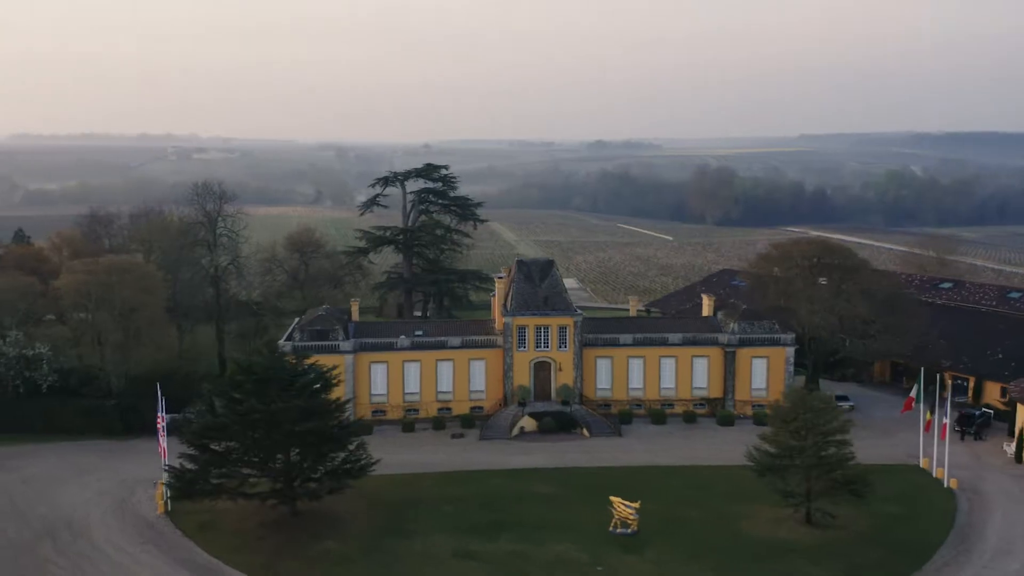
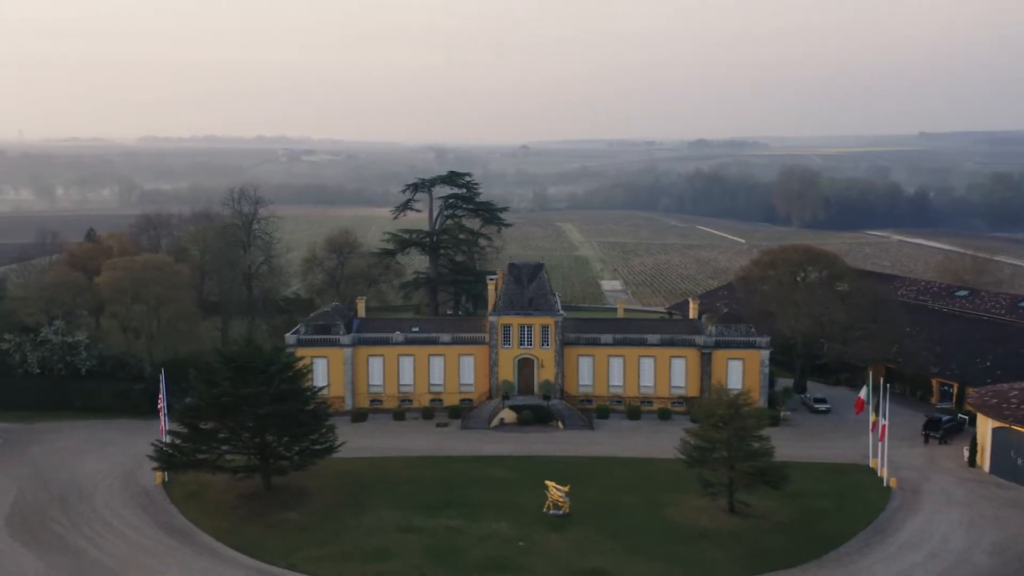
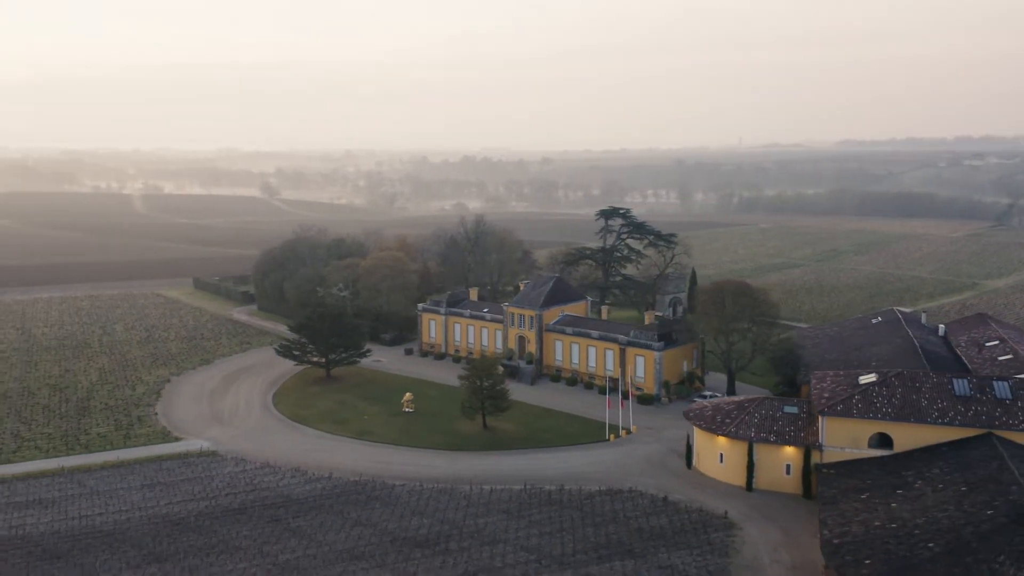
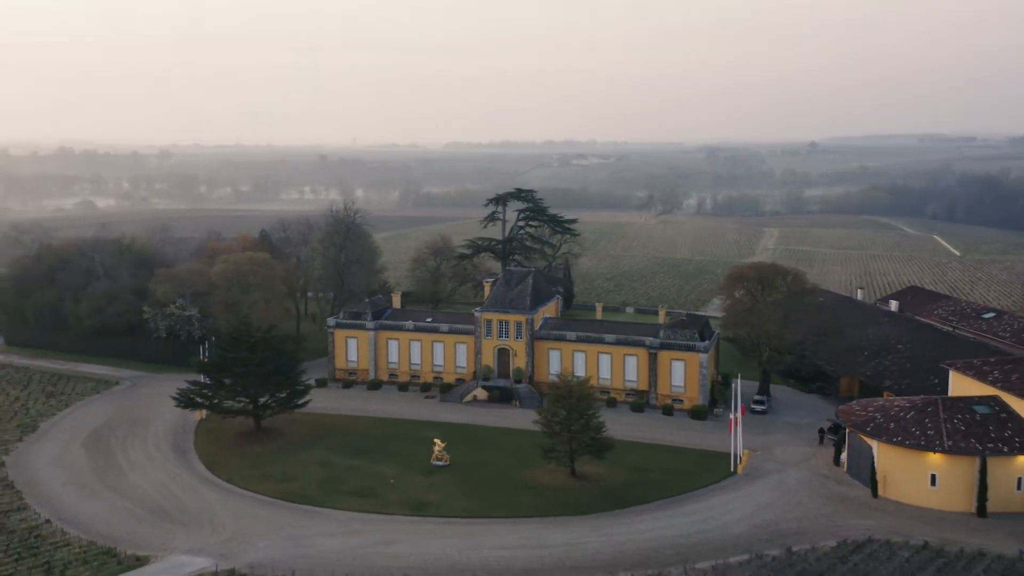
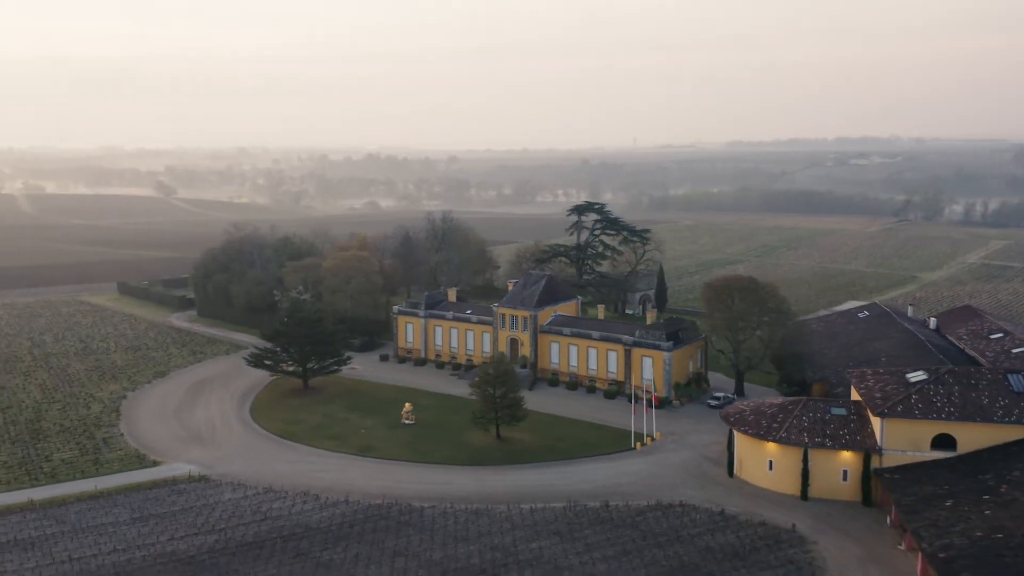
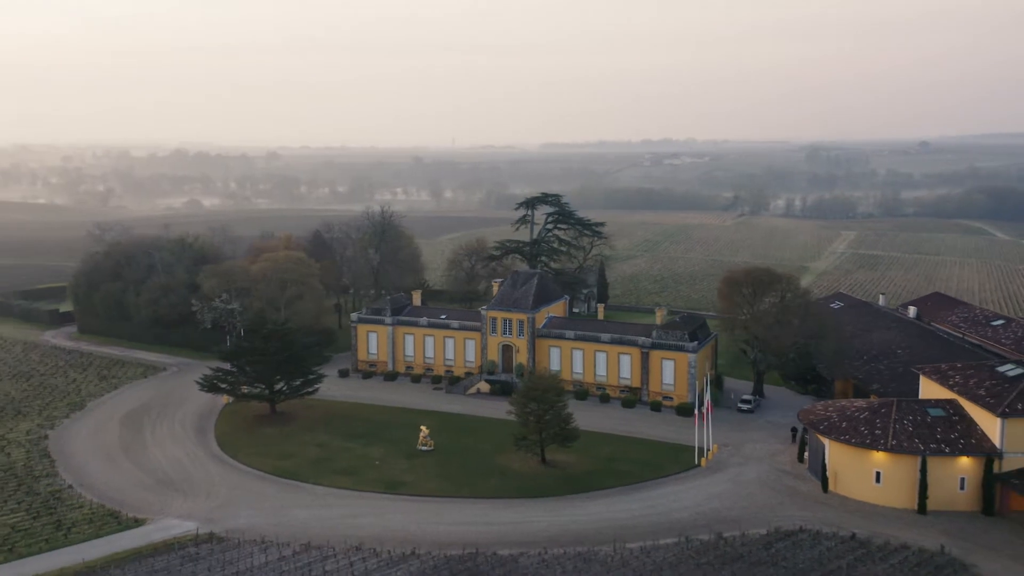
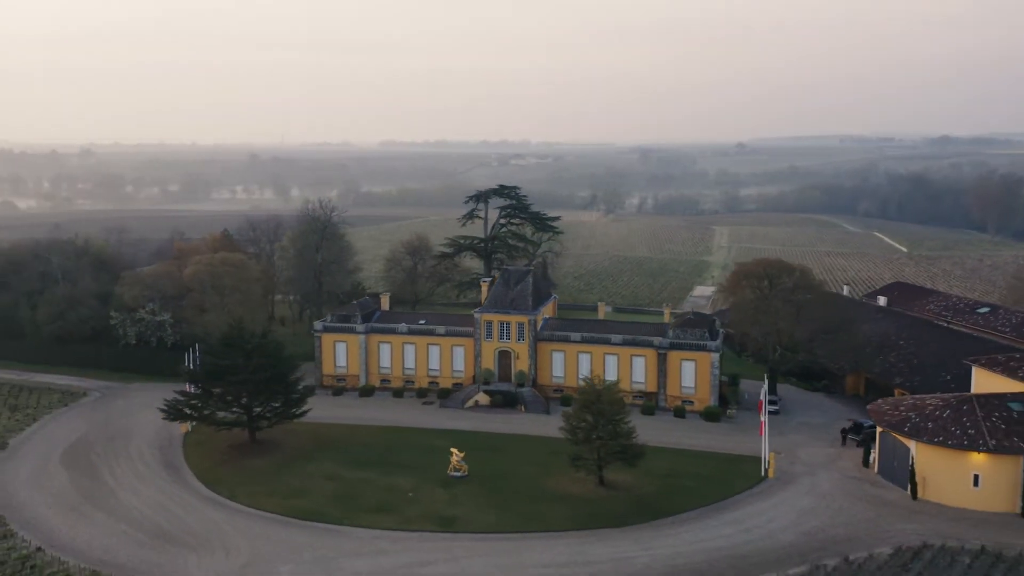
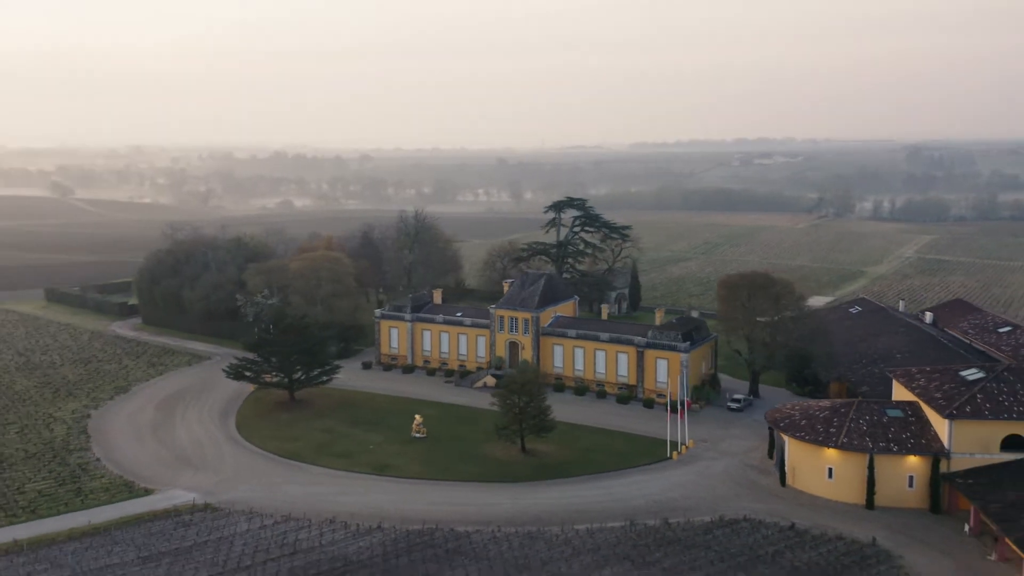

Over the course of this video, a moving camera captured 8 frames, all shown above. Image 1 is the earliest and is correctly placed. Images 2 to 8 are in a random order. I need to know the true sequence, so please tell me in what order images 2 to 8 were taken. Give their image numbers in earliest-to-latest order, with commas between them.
2, 7, 4, 6, 8, 5, 3
